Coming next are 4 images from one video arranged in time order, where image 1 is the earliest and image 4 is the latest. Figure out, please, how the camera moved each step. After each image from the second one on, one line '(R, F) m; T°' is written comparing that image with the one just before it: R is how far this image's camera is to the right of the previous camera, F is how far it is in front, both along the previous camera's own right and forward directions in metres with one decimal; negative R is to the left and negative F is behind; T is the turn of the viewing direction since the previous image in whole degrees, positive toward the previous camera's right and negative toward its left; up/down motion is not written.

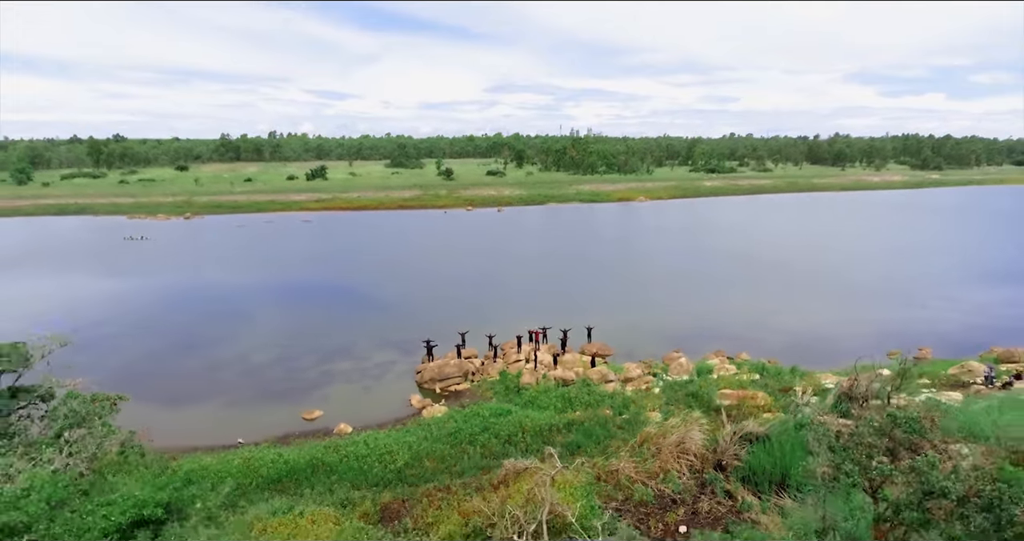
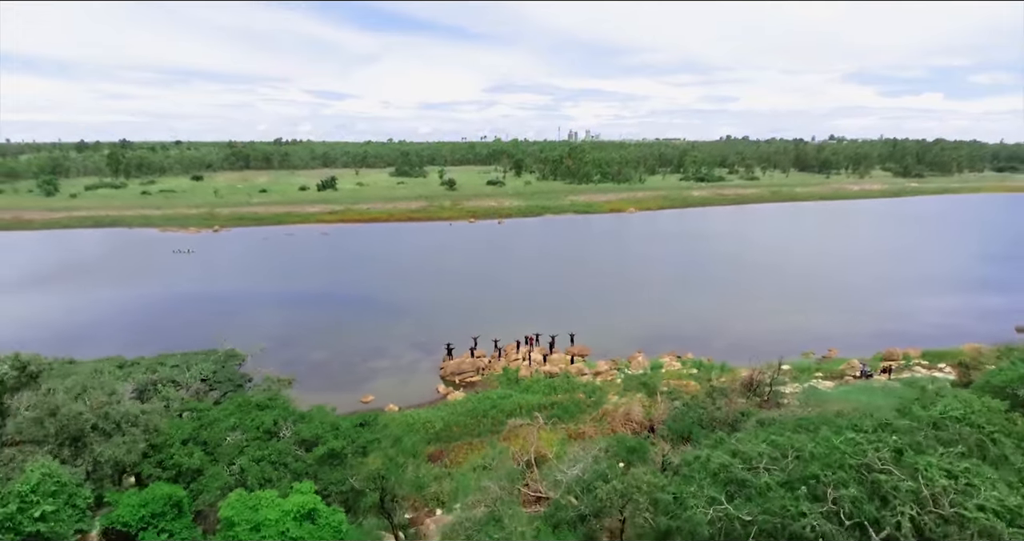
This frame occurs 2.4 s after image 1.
(0.0, -3.5) m; 0°
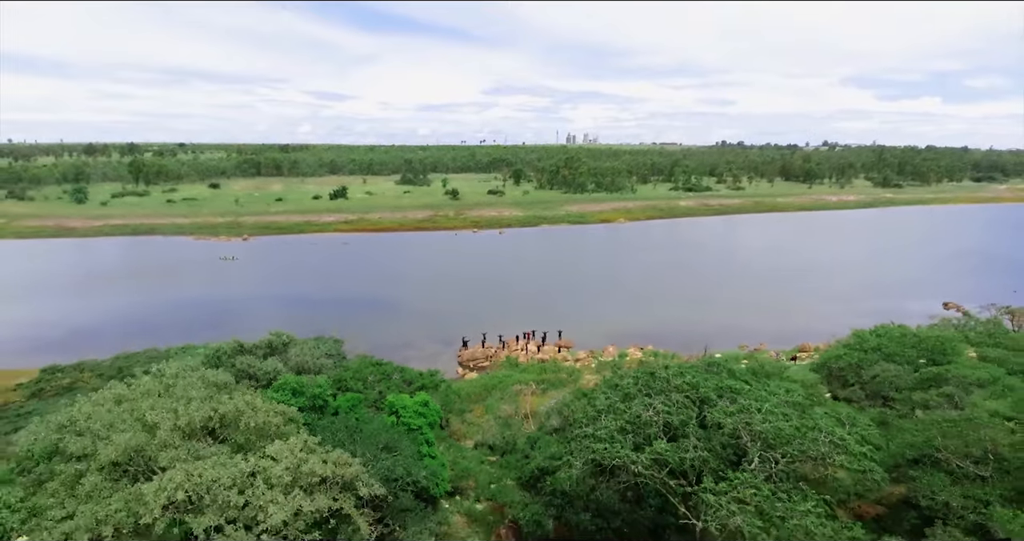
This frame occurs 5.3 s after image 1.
(-0.1, -4.4) m; 0°
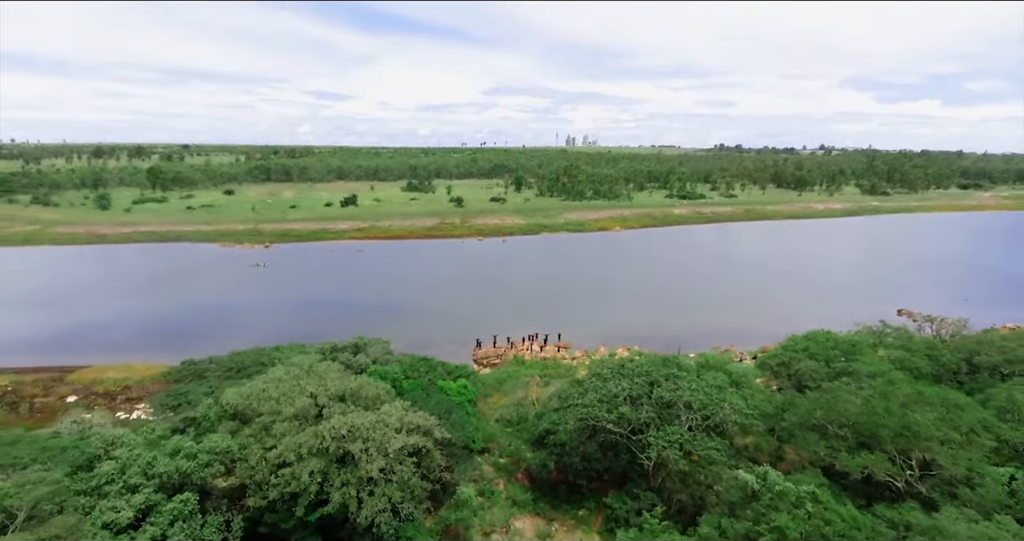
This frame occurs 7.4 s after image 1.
(-0.3, -3.4) m; 0°
